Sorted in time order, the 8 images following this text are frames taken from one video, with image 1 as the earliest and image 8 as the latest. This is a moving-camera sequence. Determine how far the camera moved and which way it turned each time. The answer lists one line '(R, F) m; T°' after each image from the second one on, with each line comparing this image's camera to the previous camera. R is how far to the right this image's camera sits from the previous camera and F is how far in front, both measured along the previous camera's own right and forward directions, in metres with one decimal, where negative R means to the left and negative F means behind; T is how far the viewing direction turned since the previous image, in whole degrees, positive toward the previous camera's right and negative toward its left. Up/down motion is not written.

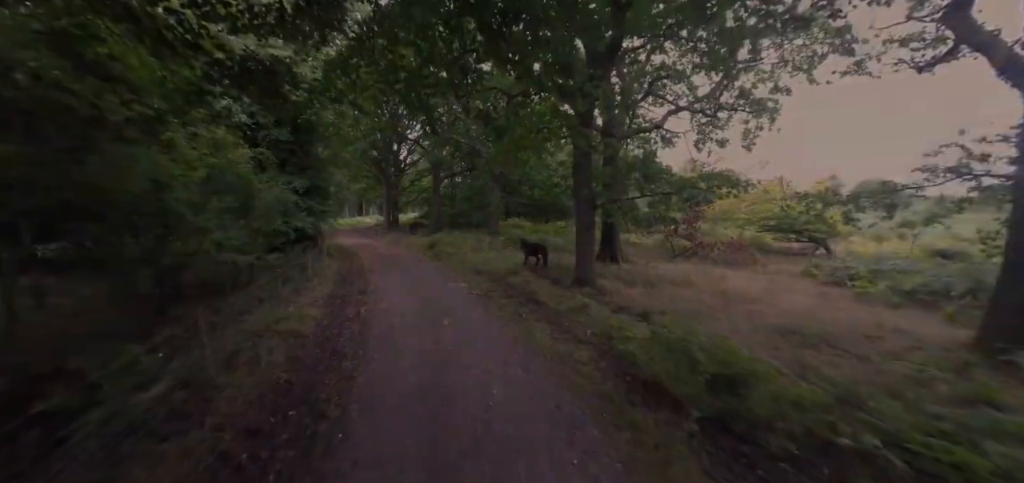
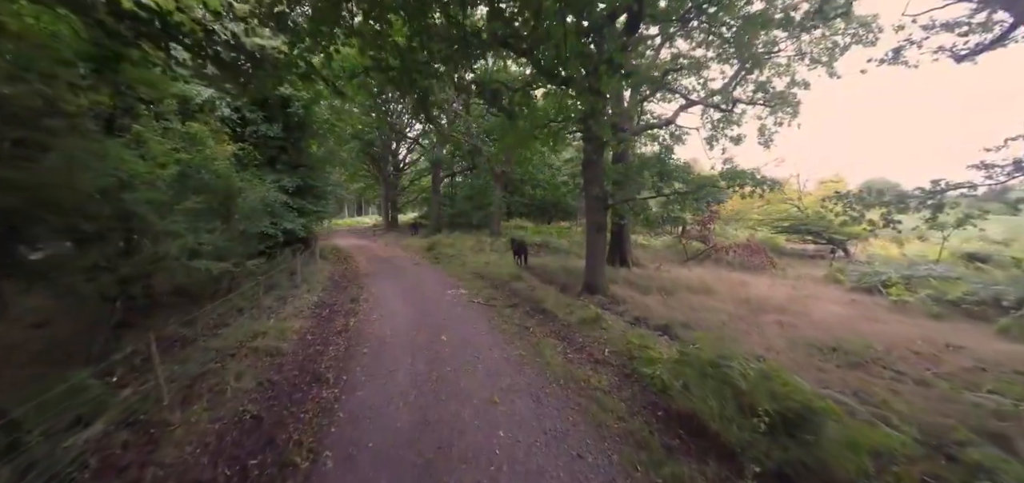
(-0.1, +0.9) m; 0°
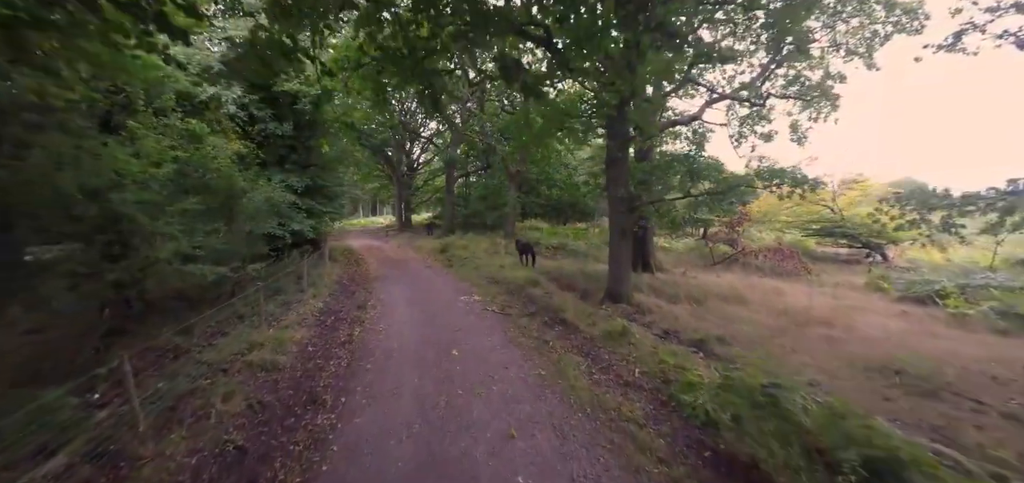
(-0.1, +0.7) m; -2°
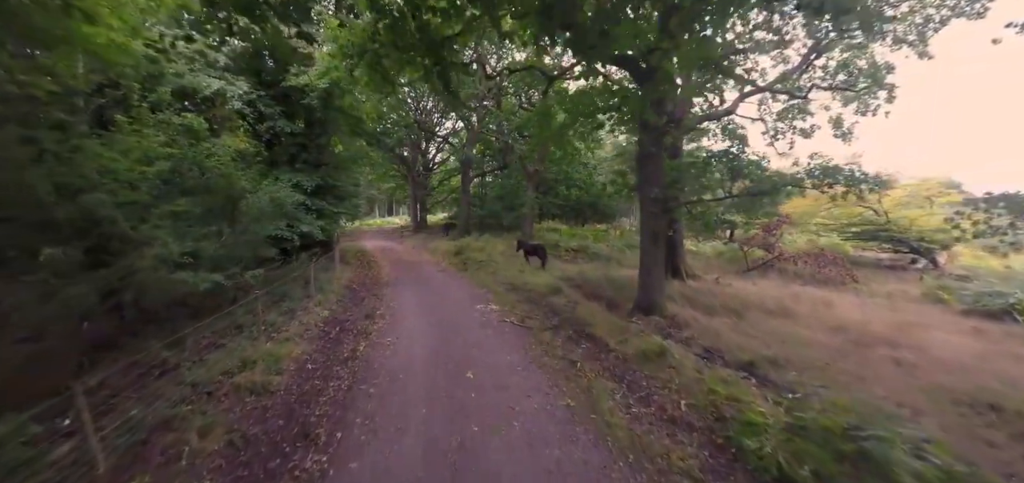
(-0.1, +0.8) m; -2°
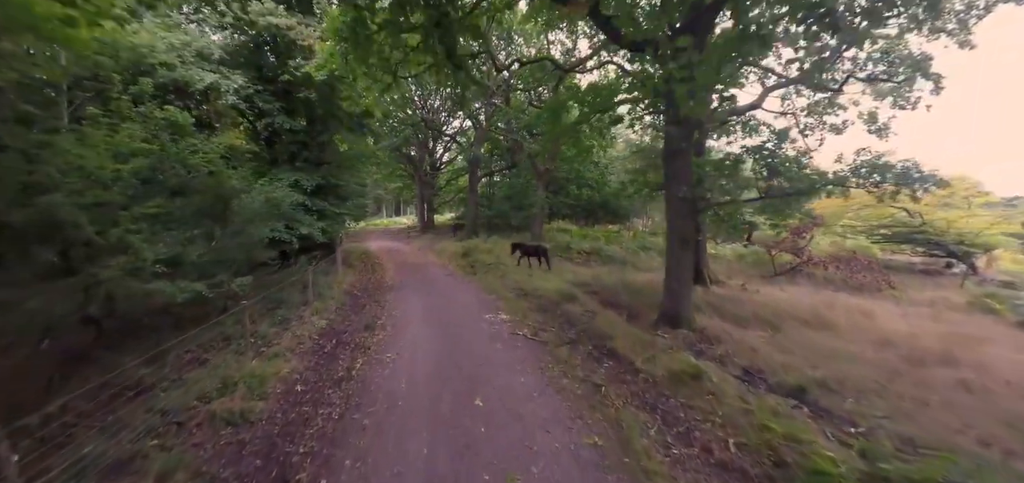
(-0.1, +0.7) m; -1°
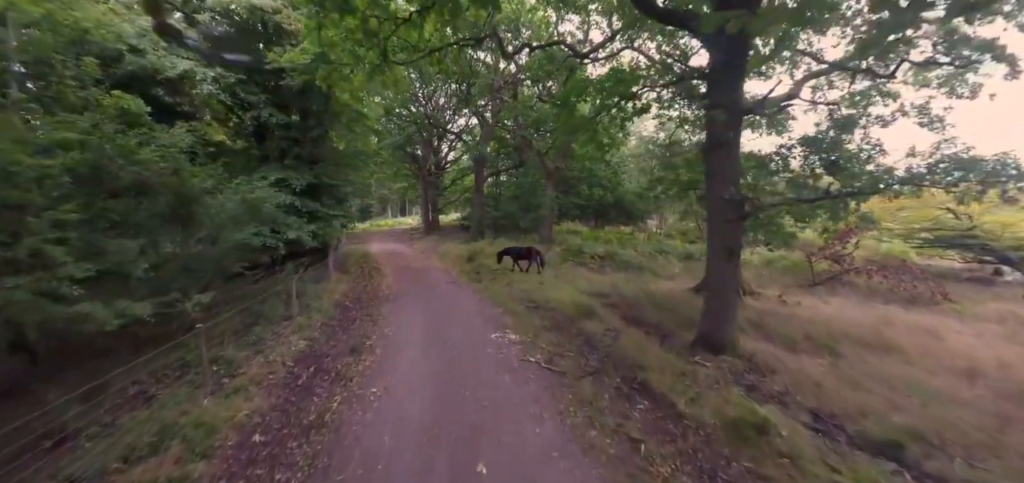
(-0.1, +1.1) m; -1°
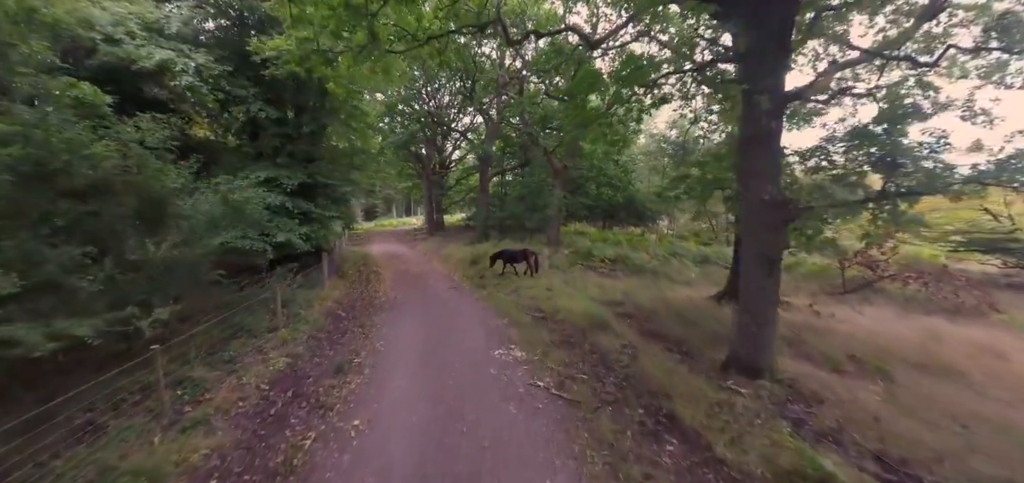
(0.0, +0.7) m; -1°
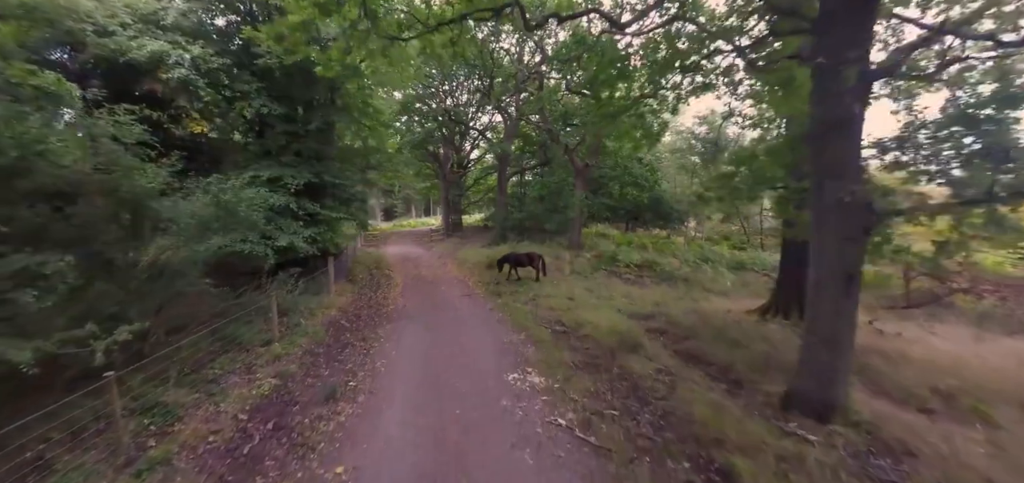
(0.0, +0.8) m; -3°
